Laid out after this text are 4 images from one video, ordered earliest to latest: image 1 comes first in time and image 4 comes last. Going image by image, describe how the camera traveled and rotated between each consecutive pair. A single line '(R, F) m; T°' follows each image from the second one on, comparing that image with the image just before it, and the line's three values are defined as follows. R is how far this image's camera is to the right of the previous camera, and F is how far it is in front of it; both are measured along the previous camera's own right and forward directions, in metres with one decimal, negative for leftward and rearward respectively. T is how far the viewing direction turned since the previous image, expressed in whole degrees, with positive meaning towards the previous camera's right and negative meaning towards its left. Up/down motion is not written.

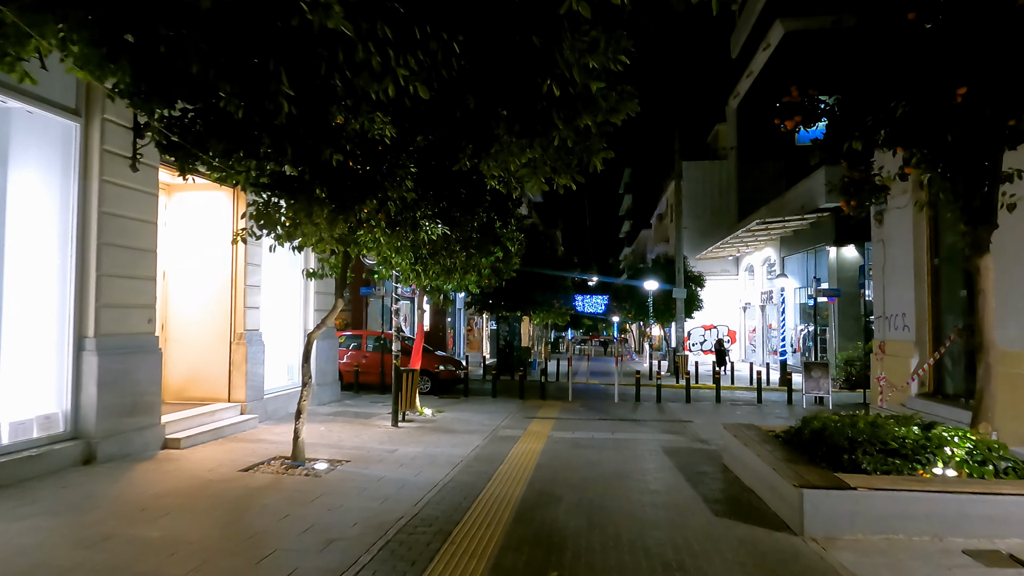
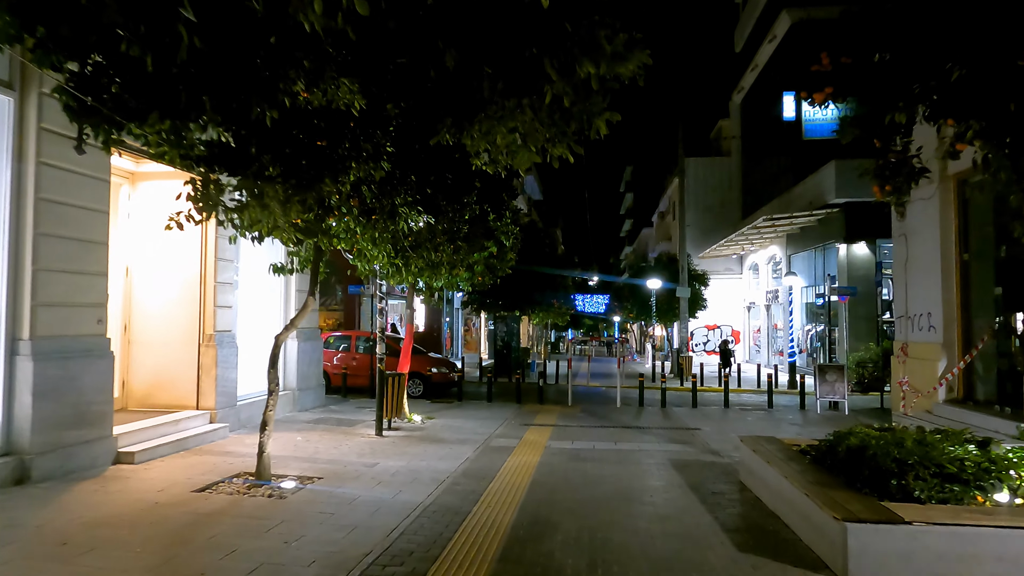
(+0.1, +0.9) m; 0°
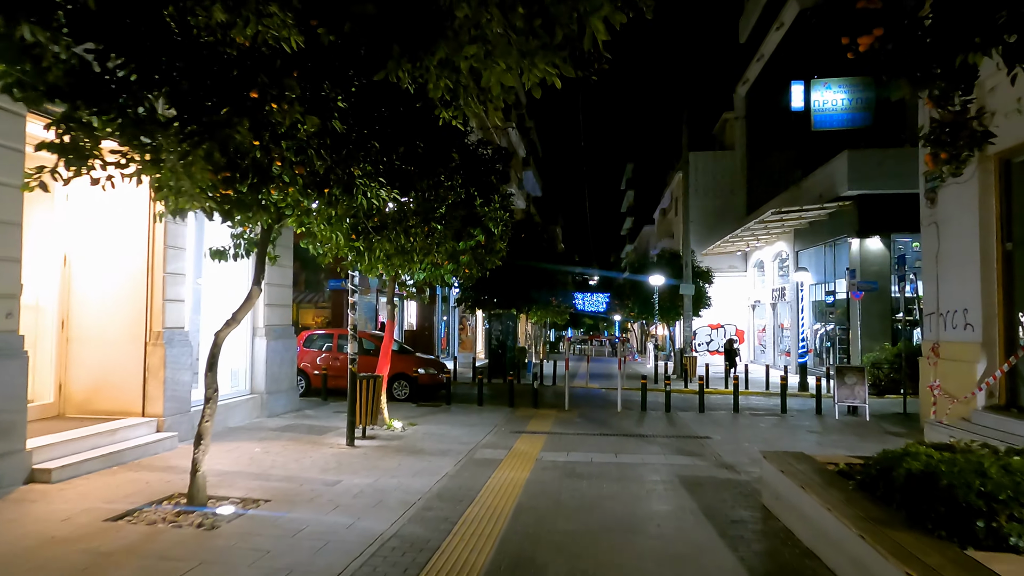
(+0.2, +1.2) m; 0°
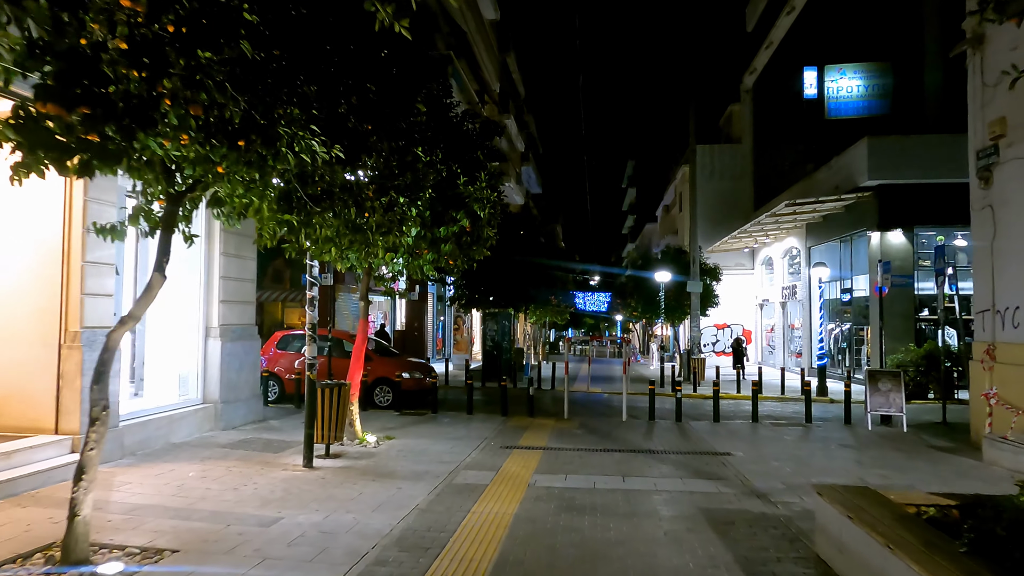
(+0.2, +1.6) m; 0°
